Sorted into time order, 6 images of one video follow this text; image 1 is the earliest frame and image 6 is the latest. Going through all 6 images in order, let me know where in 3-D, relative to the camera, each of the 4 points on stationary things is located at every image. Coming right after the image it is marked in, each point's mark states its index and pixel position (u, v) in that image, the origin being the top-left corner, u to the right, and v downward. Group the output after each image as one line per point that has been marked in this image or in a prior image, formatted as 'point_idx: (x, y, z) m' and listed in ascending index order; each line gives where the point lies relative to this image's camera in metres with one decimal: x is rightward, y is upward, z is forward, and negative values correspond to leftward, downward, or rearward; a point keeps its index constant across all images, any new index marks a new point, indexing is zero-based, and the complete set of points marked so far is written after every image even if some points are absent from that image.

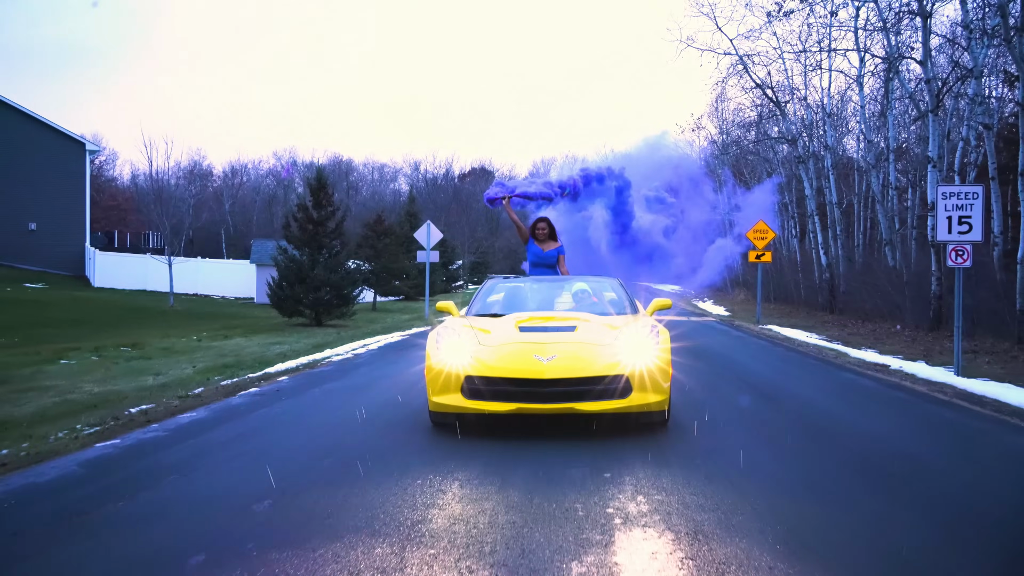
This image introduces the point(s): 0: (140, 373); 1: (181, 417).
0: (-5.1, -1.2, +10.5) m
1: (-3.1, -1.2, +7.0) m
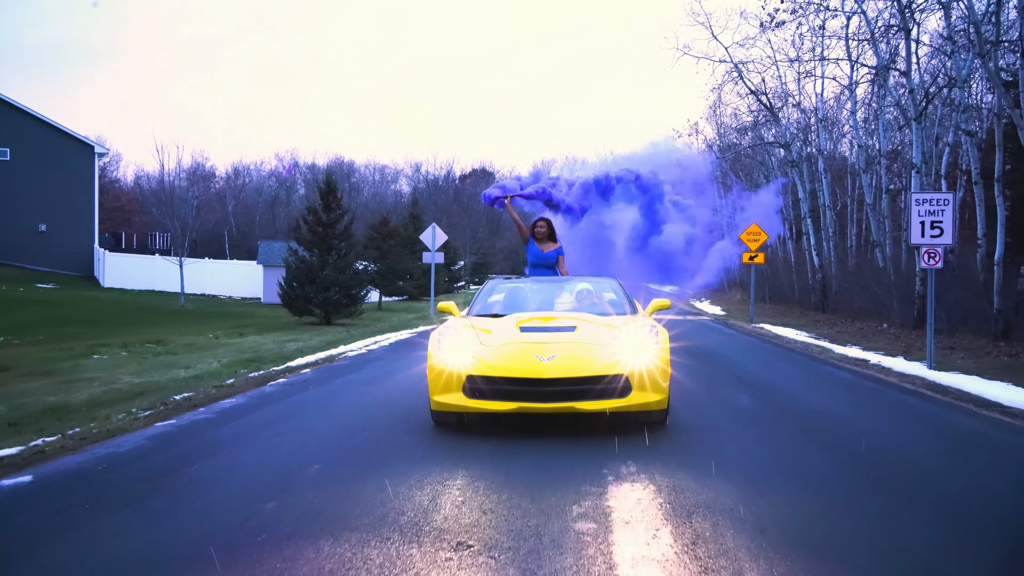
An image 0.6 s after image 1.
0: (-5.1, -1.2, +11.3) m
1: (-3.0, -1.2, +7.8) m
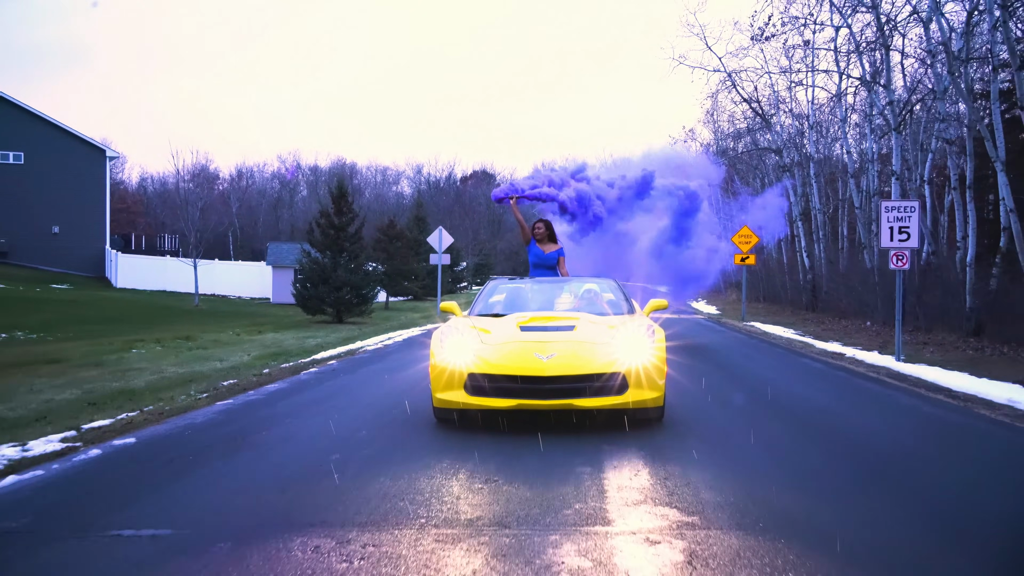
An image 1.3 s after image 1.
0: (-5.0, -1.2, +12.4) m
1: (-2.9, -1.2, +8.9) m
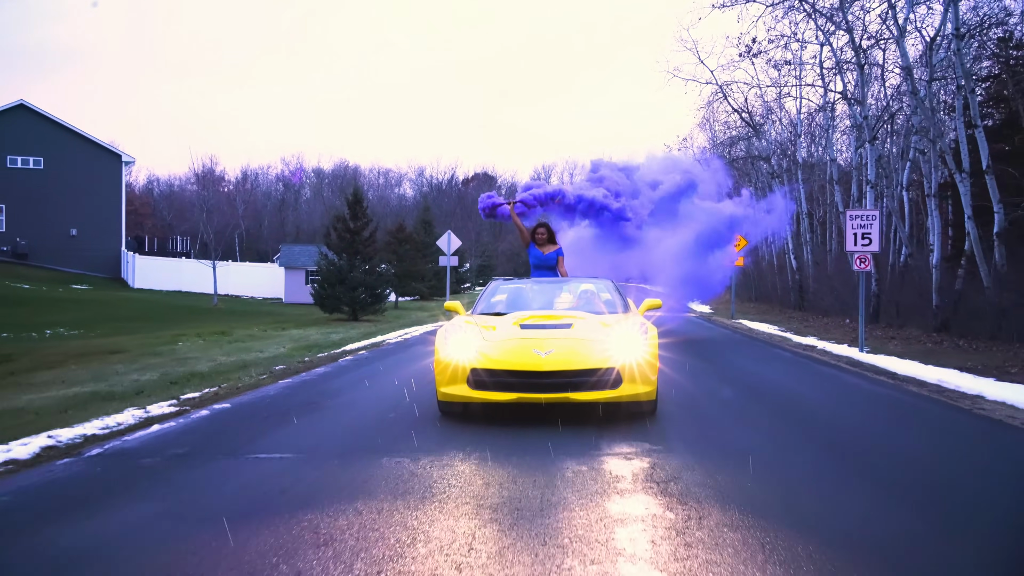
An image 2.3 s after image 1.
0: (-4.9, -1.1, +14.0) m
1: (-2.8, -1.2, +10.5) m
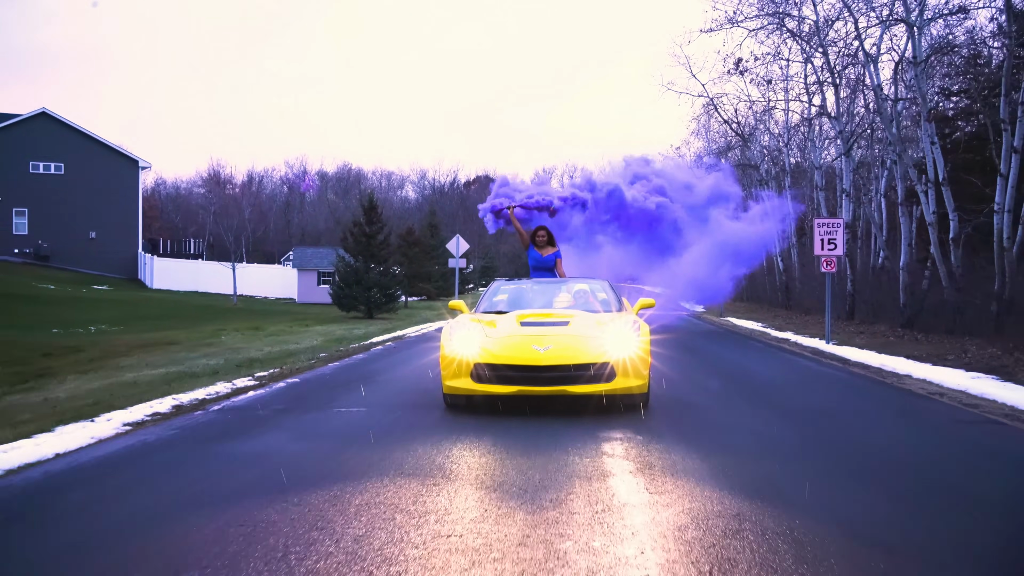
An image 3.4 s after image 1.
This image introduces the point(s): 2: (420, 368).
0: (-4.7, -1.1, +15.8) m
1: (-2.6, -1.1, +12.3) m
2: (-1.3, -1.2, +12.4) m
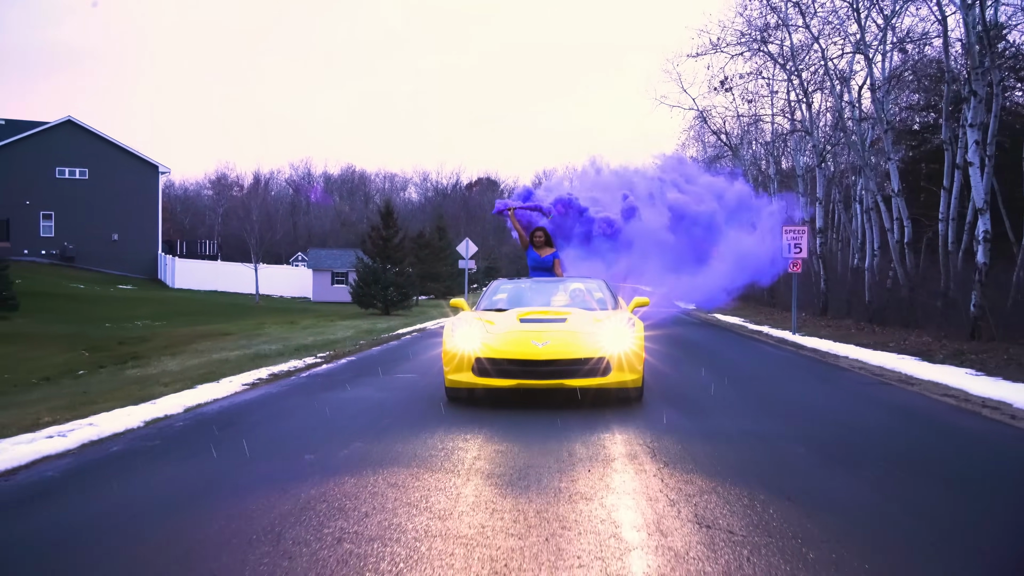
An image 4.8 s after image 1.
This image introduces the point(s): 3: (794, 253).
0: (-4.5, -1.1, +18.2) m
1: (-2.4, -1.1, +14.7) m
2: (-1.1, -1.2, +14.8) m
3: (+6.6, +0.8, +18.0) m
